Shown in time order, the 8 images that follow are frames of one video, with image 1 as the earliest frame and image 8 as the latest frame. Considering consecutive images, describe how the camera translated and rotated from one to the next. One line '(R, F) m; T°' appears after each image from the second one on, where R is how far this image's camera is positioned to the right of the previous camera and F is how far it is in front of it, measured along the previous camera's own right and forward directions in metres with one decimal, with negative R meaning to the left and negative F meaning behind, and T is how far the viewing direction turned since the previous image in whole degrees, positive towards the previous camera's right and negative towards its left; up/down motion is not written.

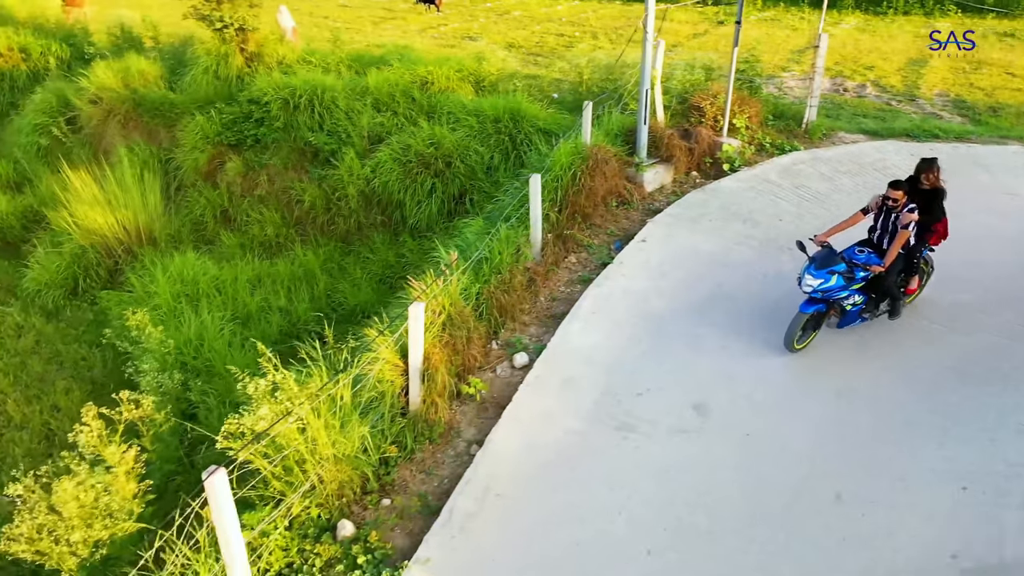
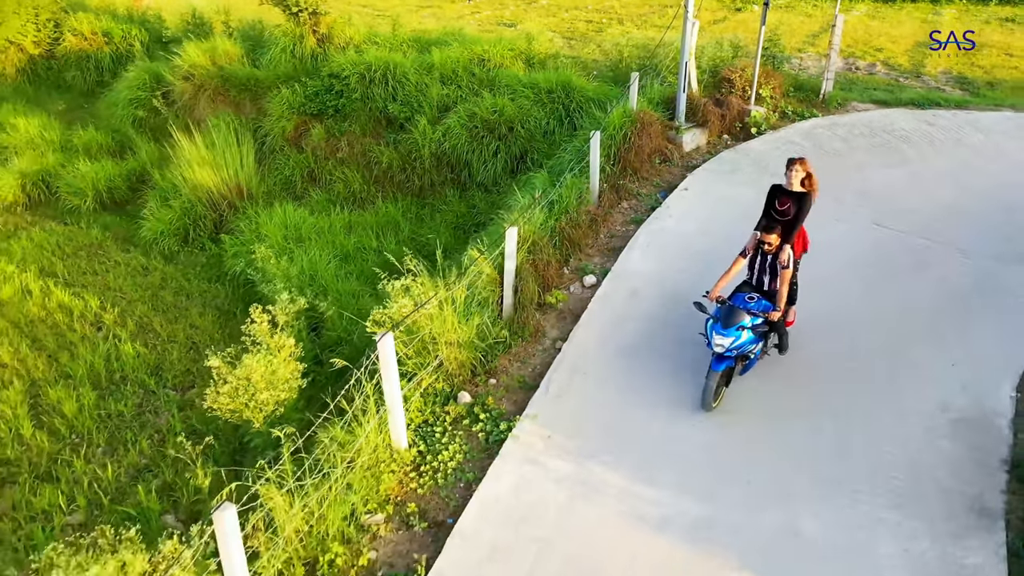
(-0.4, -0.9) m; 0°
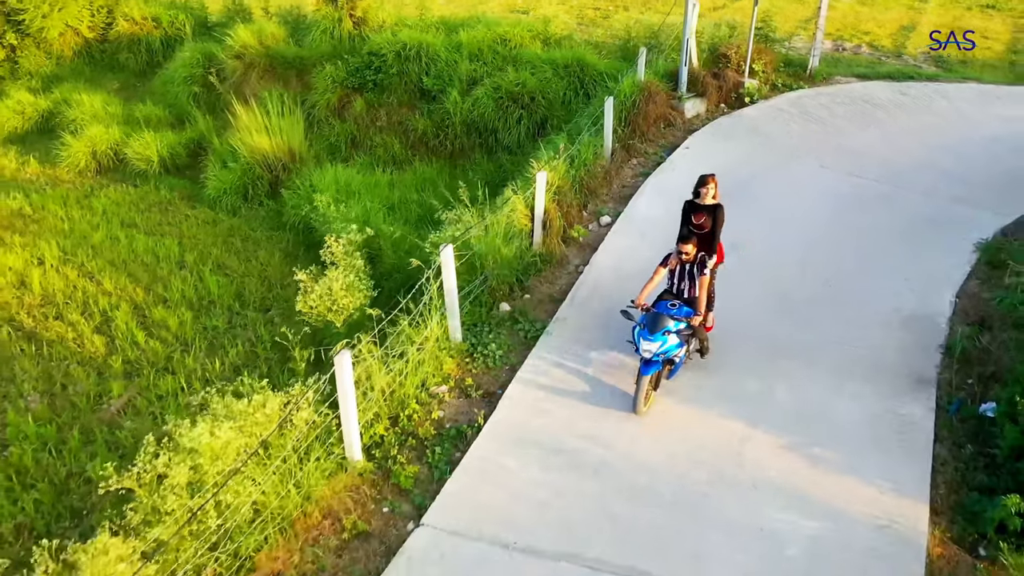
(-0.2, -1.0) m; 0°
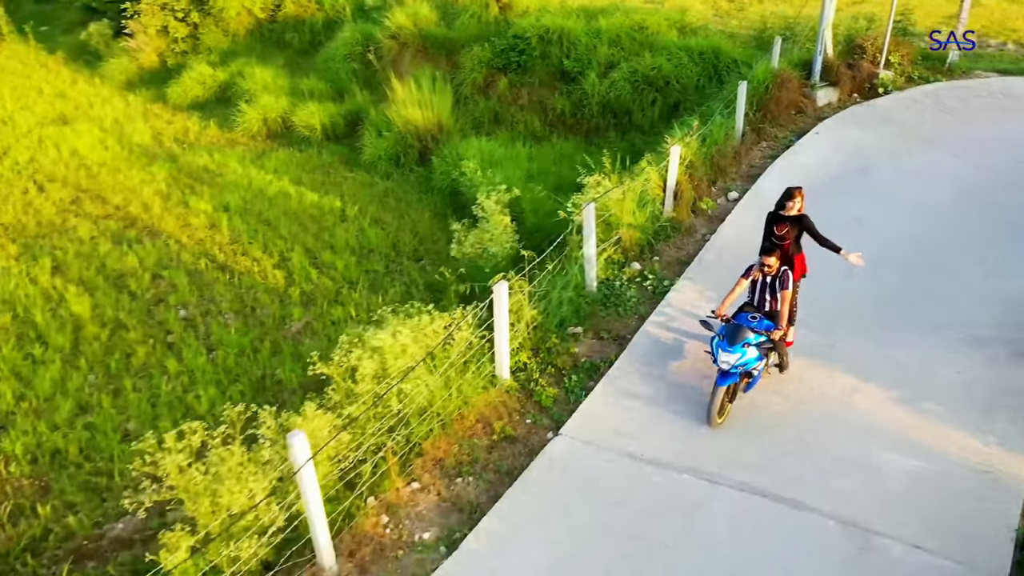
(-0.2, -0.6) m; -8°
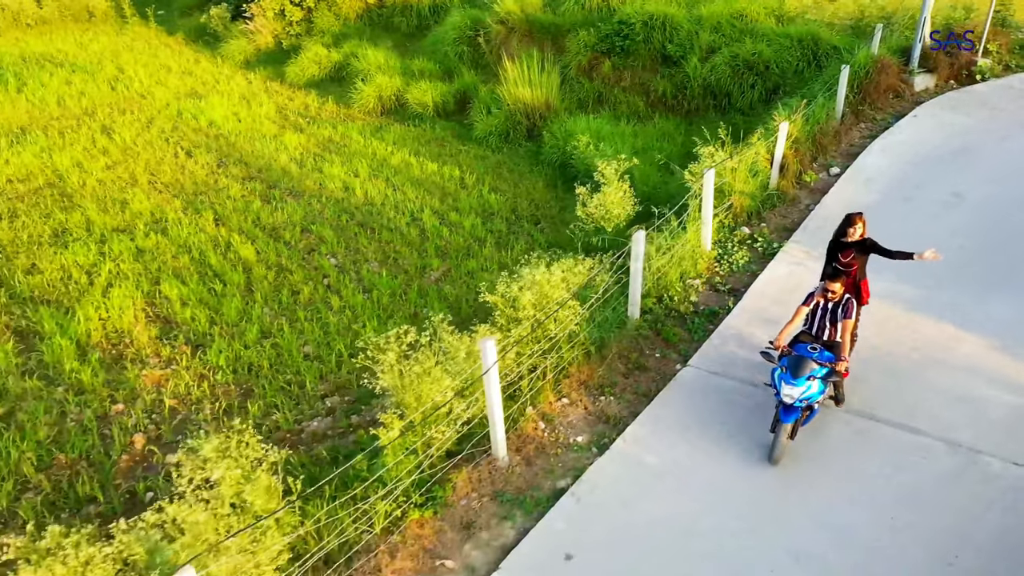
(-0.5, -0.7) m; -4°
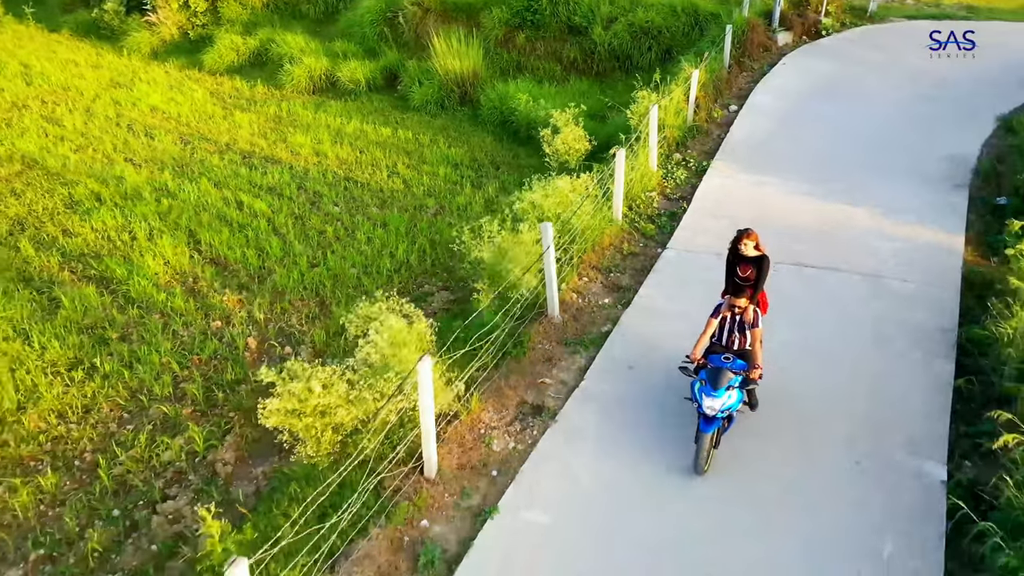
(-1.3, -1.2) m; +10°
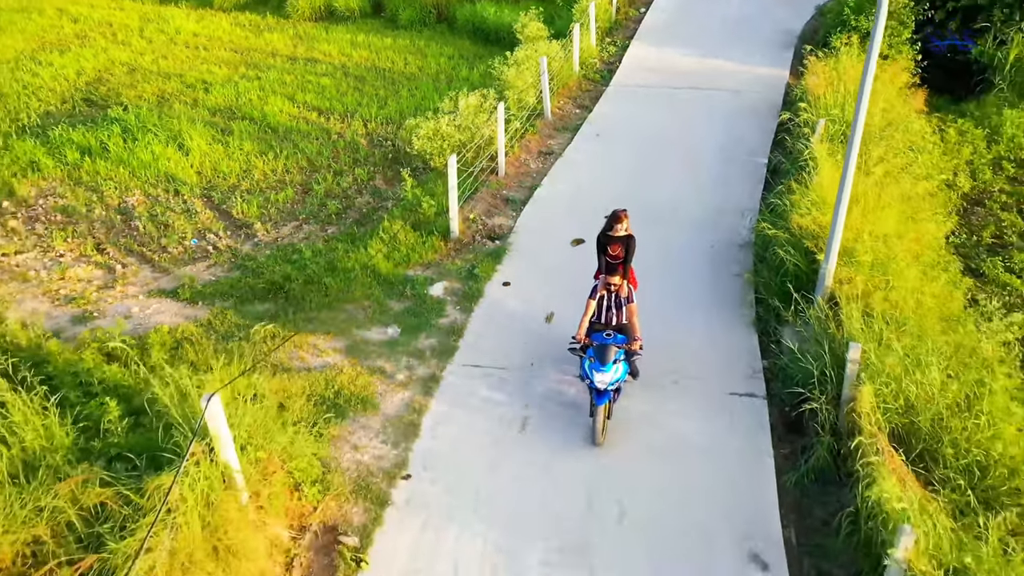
(-1.2, -3.6) m; +6°
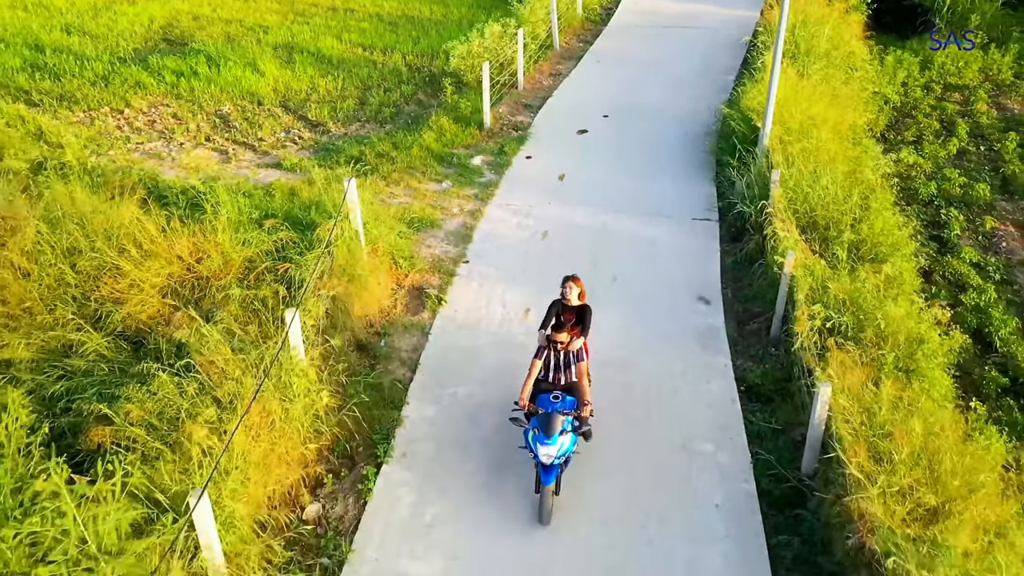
(-0.2, -2.0) m; 0°
